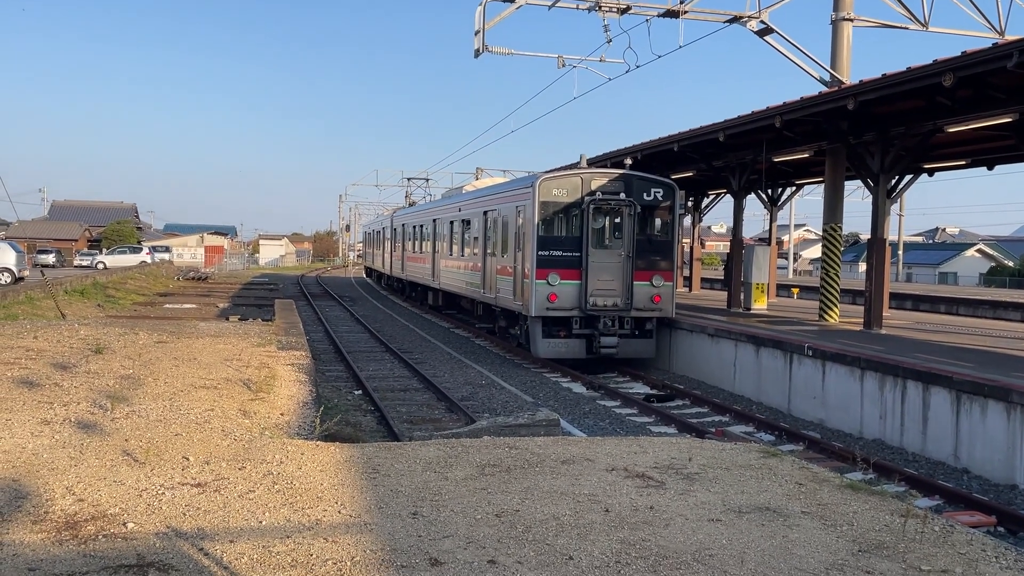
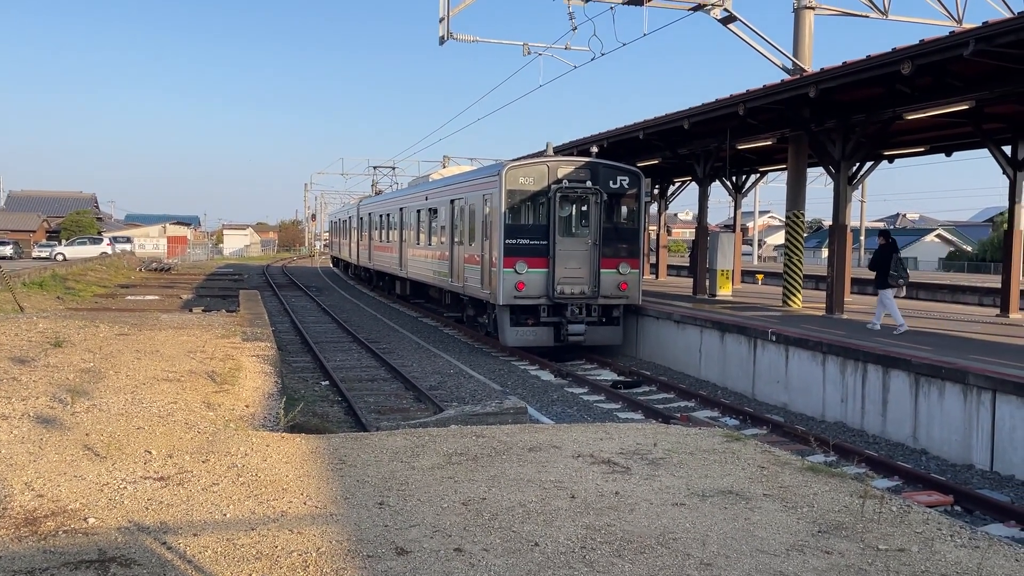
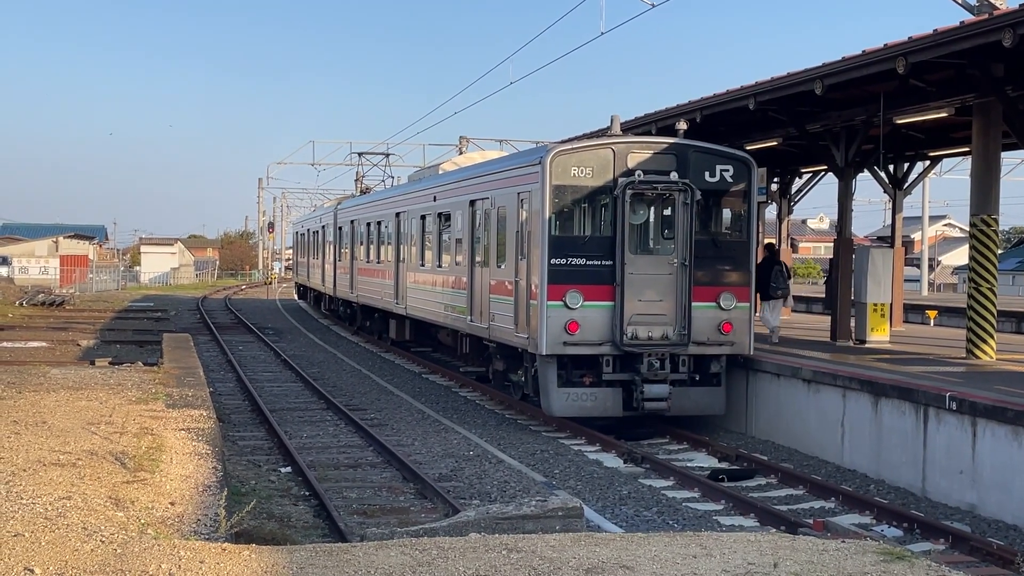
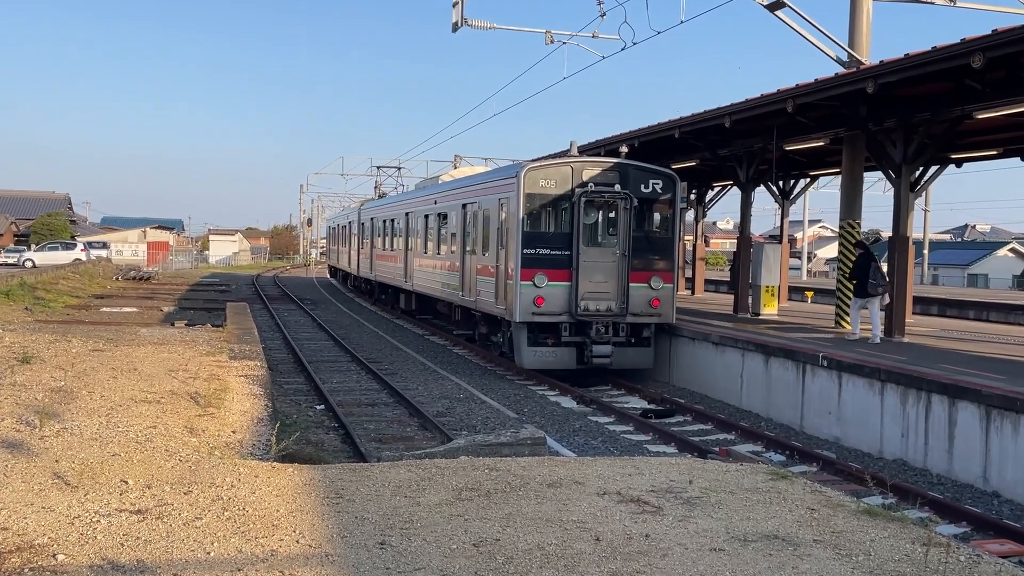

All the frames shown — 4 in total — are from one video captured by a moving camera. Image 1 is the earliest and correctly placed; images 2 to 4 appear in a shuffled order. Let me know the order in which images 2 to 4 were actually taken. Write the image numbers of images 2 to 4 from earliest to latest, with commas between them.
2, 4, 3
